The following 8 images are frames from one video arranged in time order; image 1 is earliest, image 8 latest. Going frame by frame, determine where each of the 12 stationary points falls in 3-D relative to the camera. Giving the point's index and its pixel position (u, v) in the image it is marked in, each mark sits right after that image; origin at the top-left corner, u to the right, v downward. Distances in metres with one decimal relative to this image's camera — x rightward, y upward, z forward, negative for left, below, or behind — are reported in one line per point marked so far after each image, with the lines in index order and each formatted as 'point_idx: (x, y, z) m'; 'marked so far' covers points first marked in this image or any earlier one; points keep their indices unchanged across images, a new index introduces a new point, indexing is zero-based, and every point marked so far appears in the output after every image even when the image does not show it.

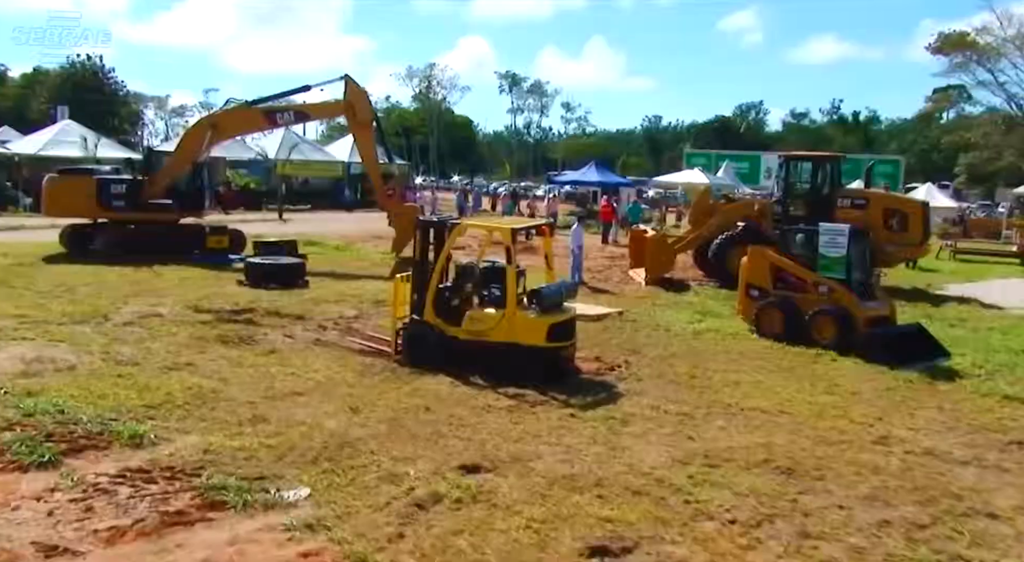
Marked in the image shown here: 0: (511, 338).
0: (0.0, -0.6, +9.8) m
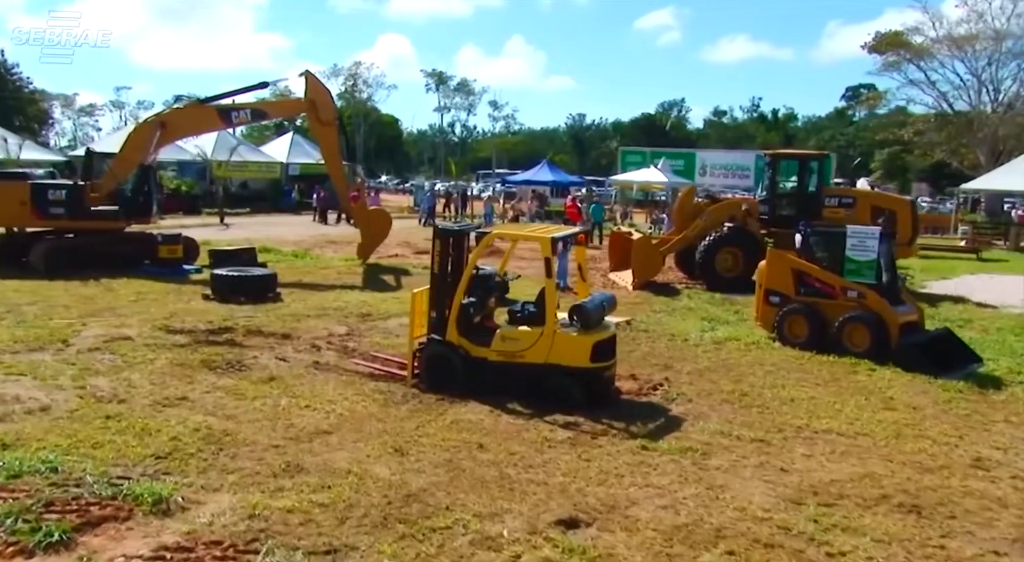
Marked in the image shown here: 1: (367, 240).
0: (+0.4, -0.8, +8.8) m
1: (-2.8, +0.8, +18.0) m
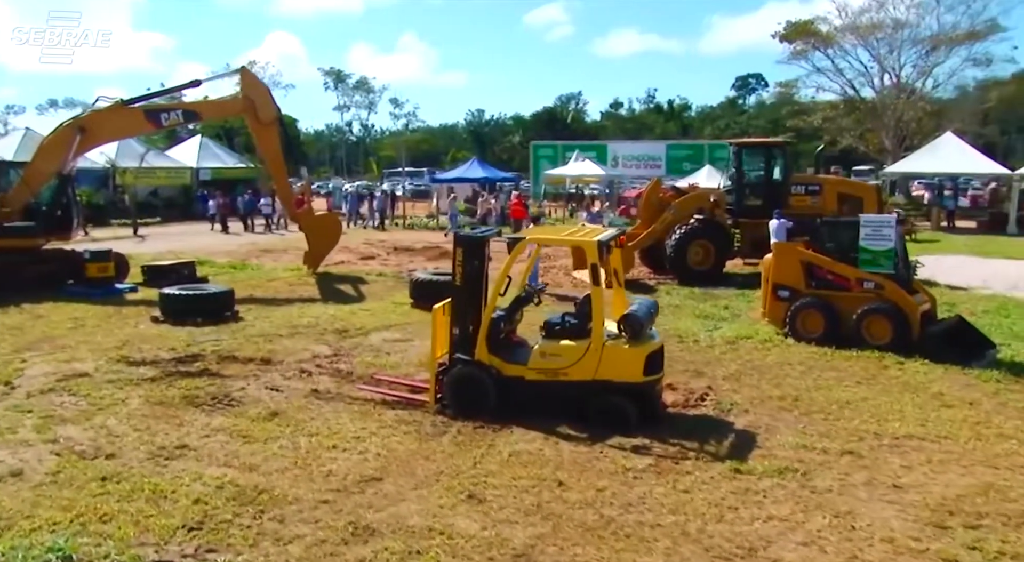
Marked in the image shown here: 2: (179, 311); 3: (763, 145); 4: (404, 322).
0: (+0.8, -0.8, +7.9) m
1: (-3.6, +0.6, +16.7) m
2: (-4.5, -0.4, +12.4) m
3: (+4.5, +2.4, +16.3) m
4: (-1.5, -0.6, +12.6) m
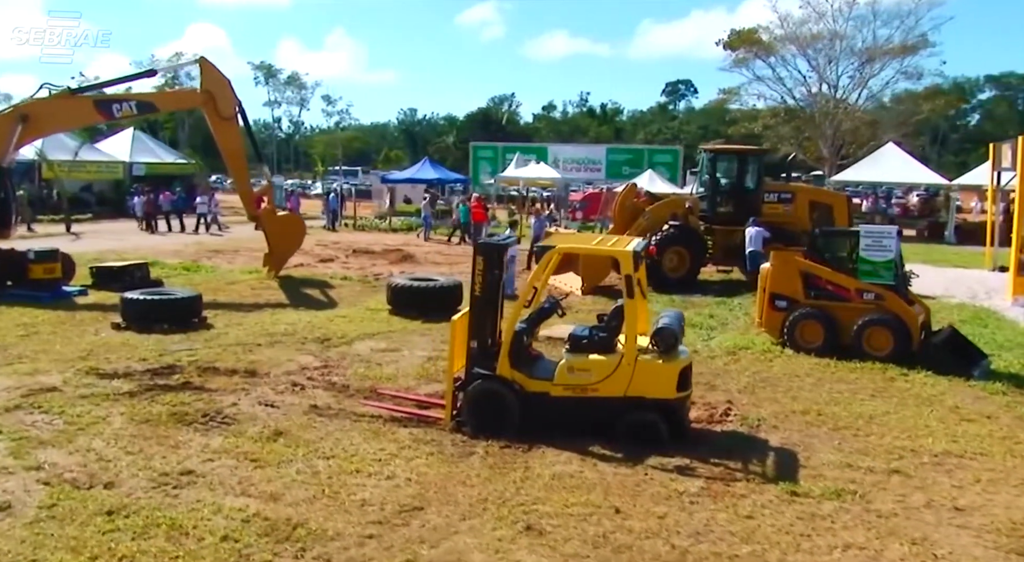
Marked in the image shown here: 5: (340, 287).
0: (+1.0, -0.9, +7.5) m
1: (-4.1, +0.5, +15.9) m
2: (-4.6, -0.5, +11.5) m
3: (+4.0, +2.3, +16.2) m
4: (-1.6, -0.6, +12.0) m
5: (-2.9, -0.1, +15.5) m
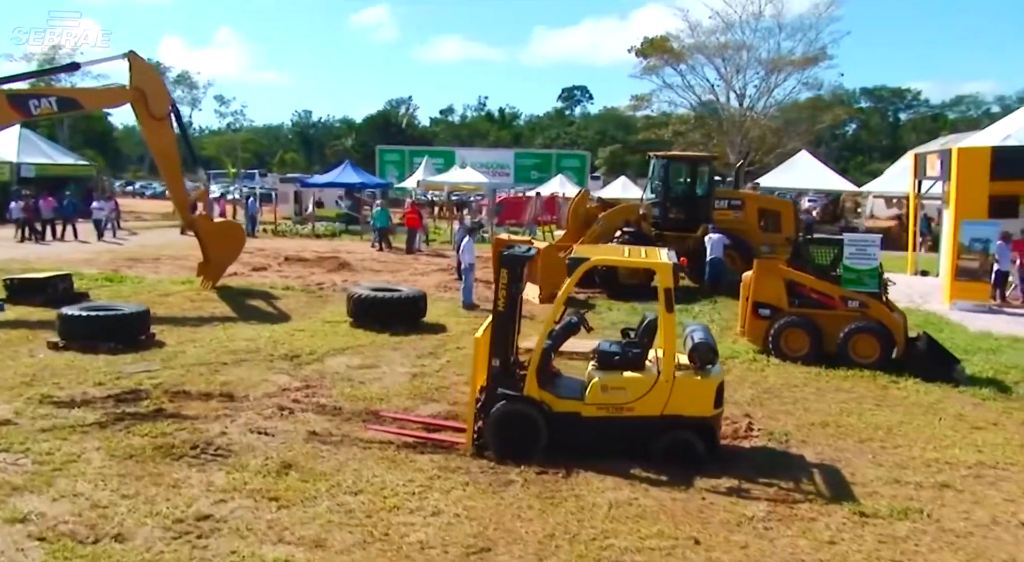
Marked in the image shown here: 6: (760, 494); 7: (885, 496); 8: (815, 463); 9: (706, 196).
0: (+1.2, -1.0, +7.1) m
1: (-4.8, +0.4, +14.9) m
2: (-4.9, -0.6, +10.4) m
3: (+3.1, +2.2, +16.1) m
4: (-1.9, -0.8, +11.3) m
5: (-3.6, -0.3, +14.6) m
6: (+1.7, -1.5, +6.5) m
7: (+2.7, -1.5, +6.5) m
8: (+2.4, -1.4, +7.2) m
9: (+3.4, +1.5, +16.2) m
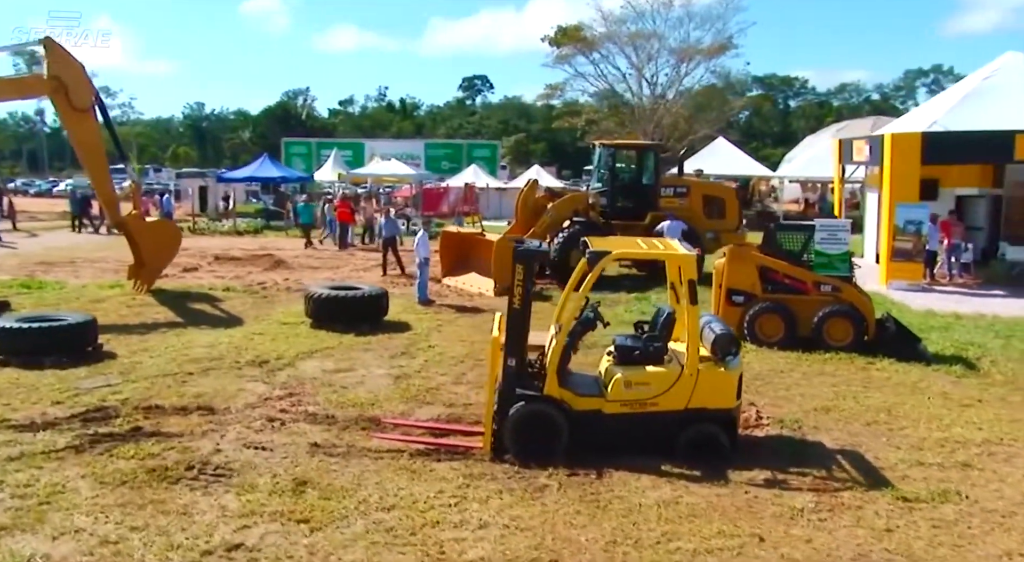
0: (+1.4, -0.9, +7.0) m
1: (-5.5, +0.3, +14.0) m
2: (-5.0, -0.7, +9.6) m
3: (+2.1, +2.4, +16.1) m
4: (-2.2, -0.8, +10.7) m
5: (-4.3, -0.3, +13.8) m
6: (+2.0, -1.4, +6.4) m
7: (+2.9, -1.4, +6.5) m
8: (+2.5, -1.3, +7.2) m
9: (+2.5, +1.7, +16.2) m
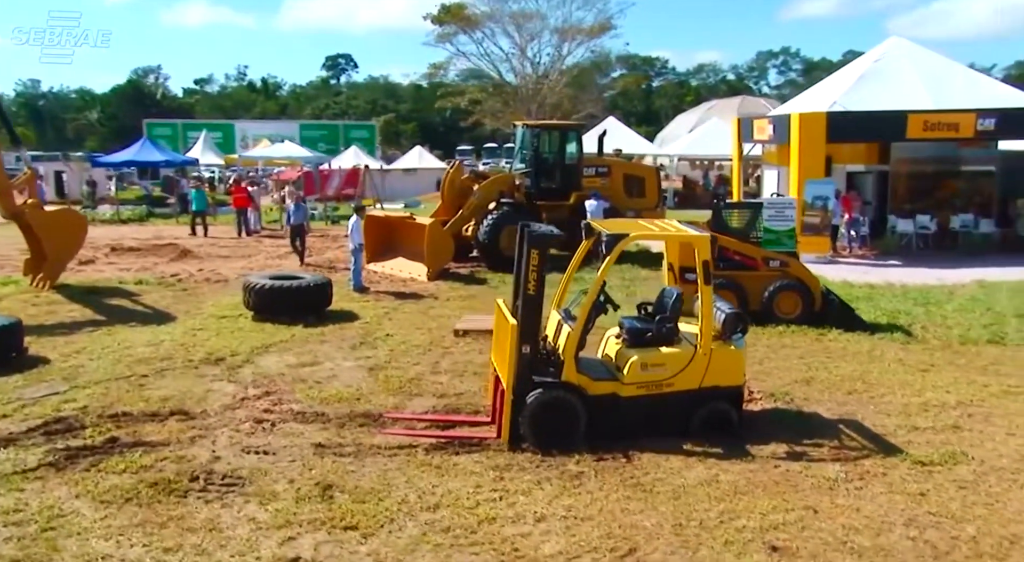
0: (+1.5, -0.8, +7.0) m
1: (-6.4, +0.4, +12.9) m
2: (-5.3, -0.7, +8.6) m
3: (+0.7, +2.7, +16.1) m
4: (-2.6, -0.7, +10.2) m
5: (-5.2, -0.2, +12.9) m
6: (+2.2, -1.3, +6.6) m
7: (+3.1, -1.2, +6.9) m
8: (+2.6, -1.1, +7.4) m
9: (+1.1, +2.1, +16.2) m
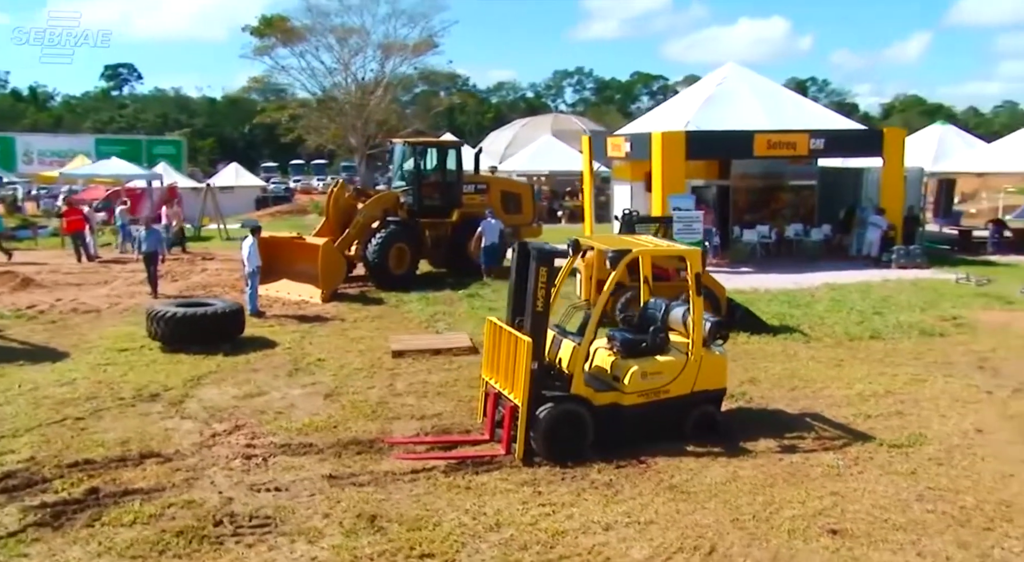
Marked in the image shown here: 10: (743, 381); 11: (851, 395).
0: (+1.5, -0.9, +7.4) m
1: (-7.6, -0.1, +11.3) m
2: (-5.4, -1.1, +7.4) m
3: (-1.4, +2.4, +16.1) m
4: (-3.2, -1.0, +9.6) m
5: (-6.3, -0.6, +11.7) m
6: (+2.3, -1.3, +7.1) m
7: (+3.1, -1.2, +7.6) m
8: (+2.5, -1.2, +8.0) m
9: (-1.1, +1.8, +16.3) m
10: (+2.3, -1.0, +9.2) m
11: (+3.2, -1.1, +8.7) m
